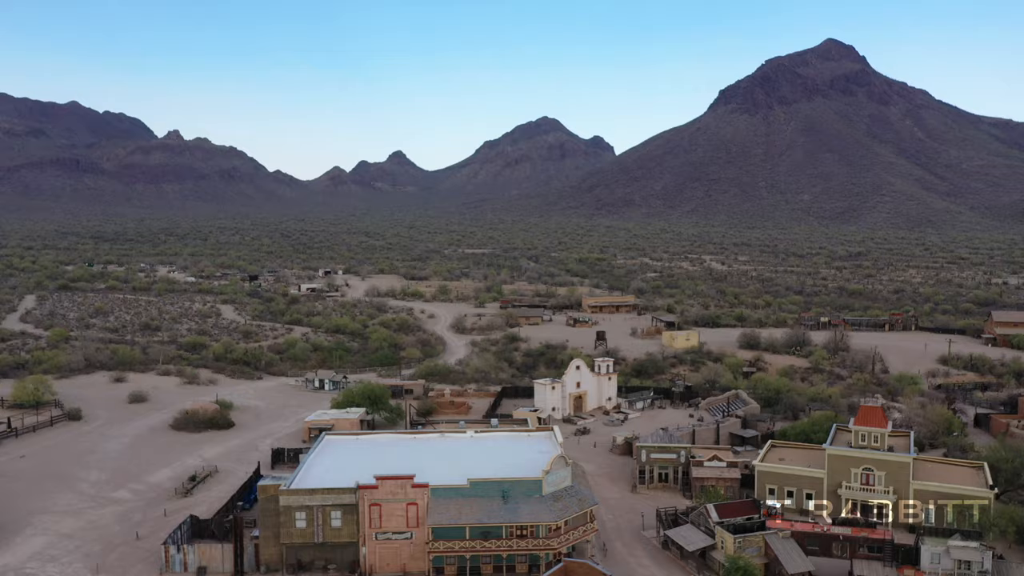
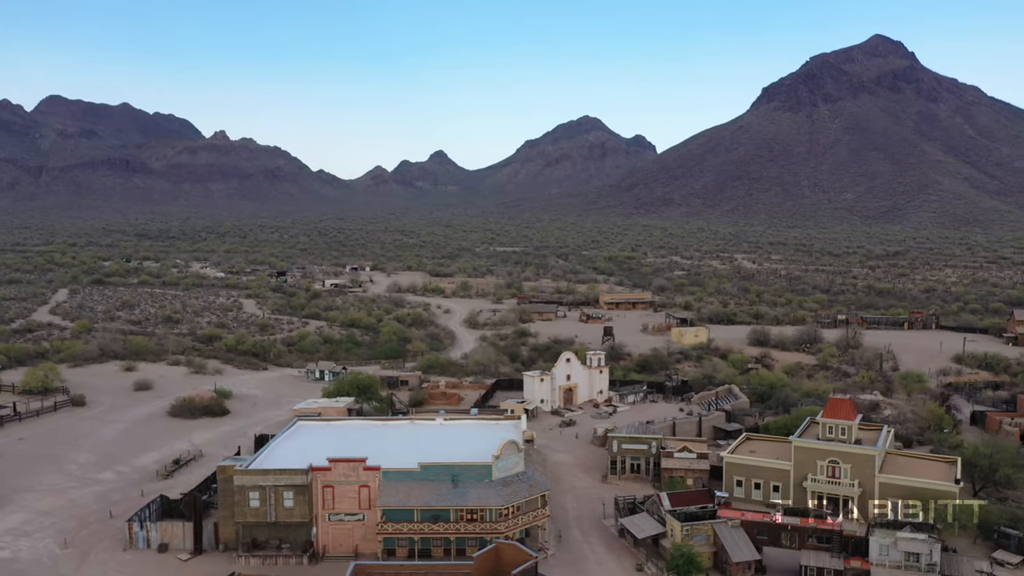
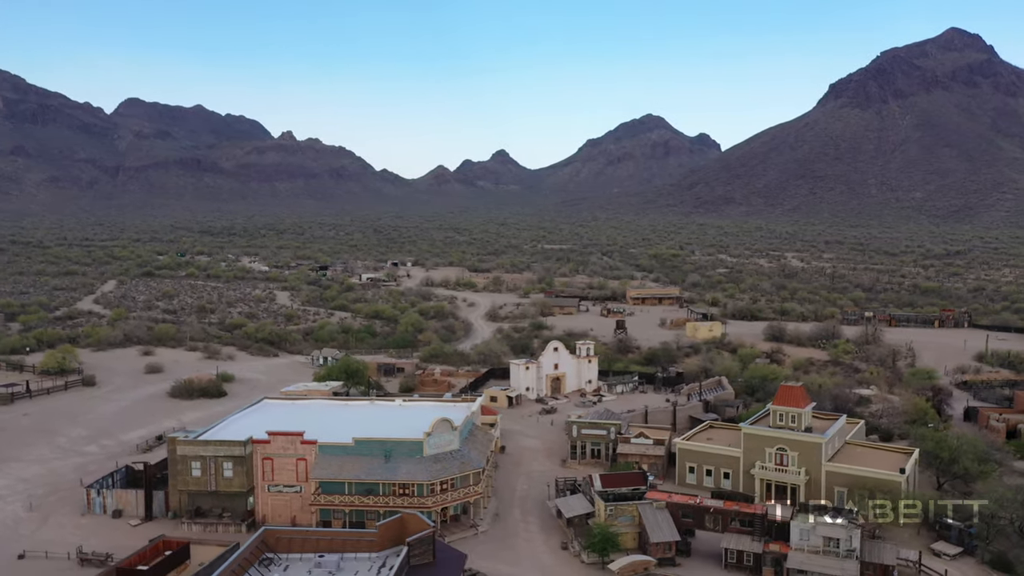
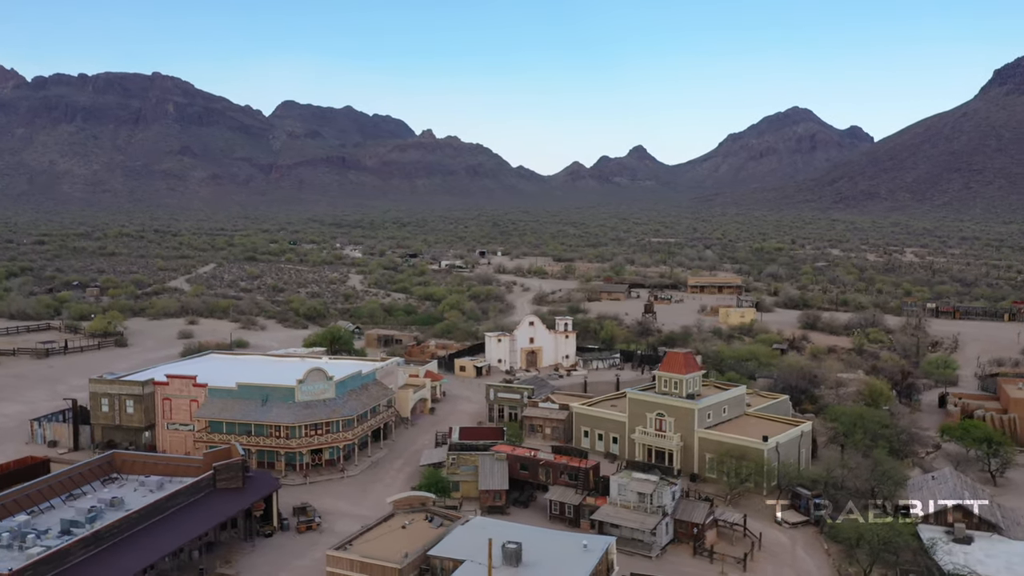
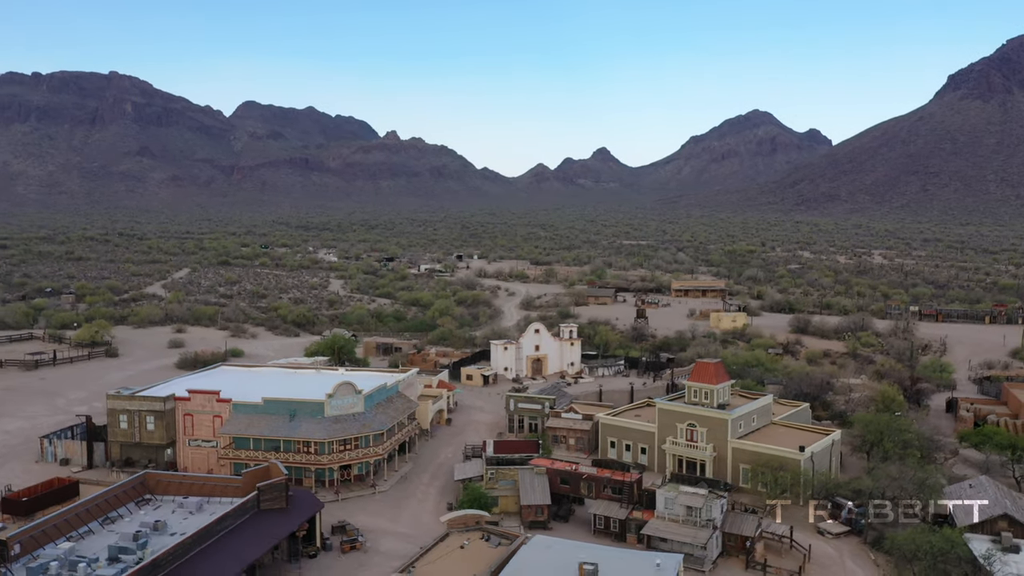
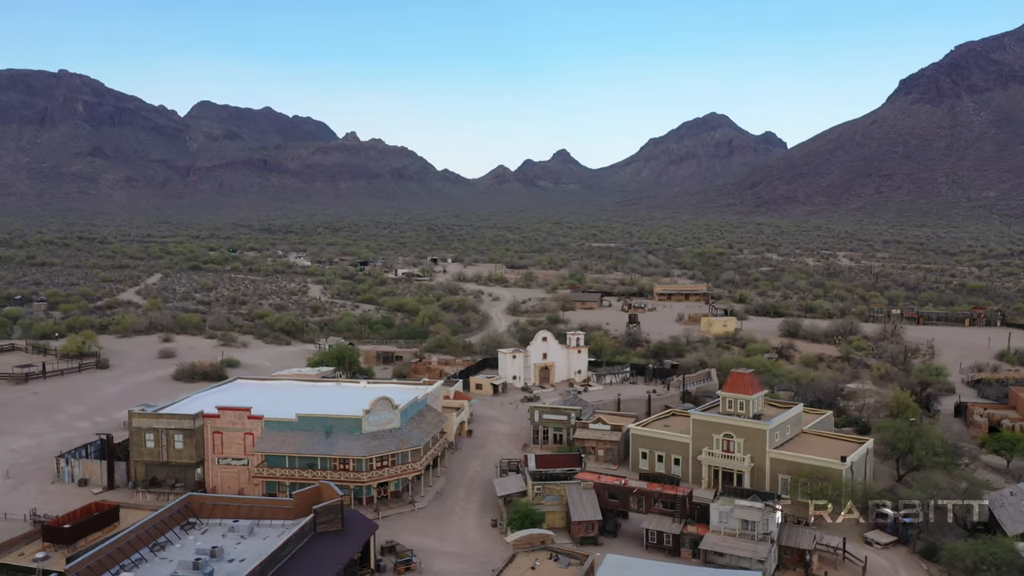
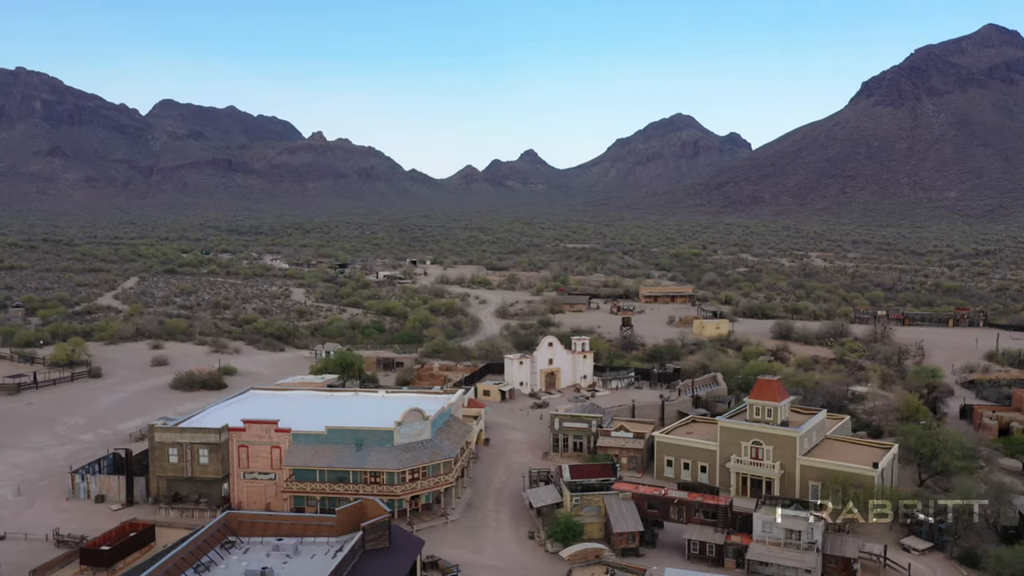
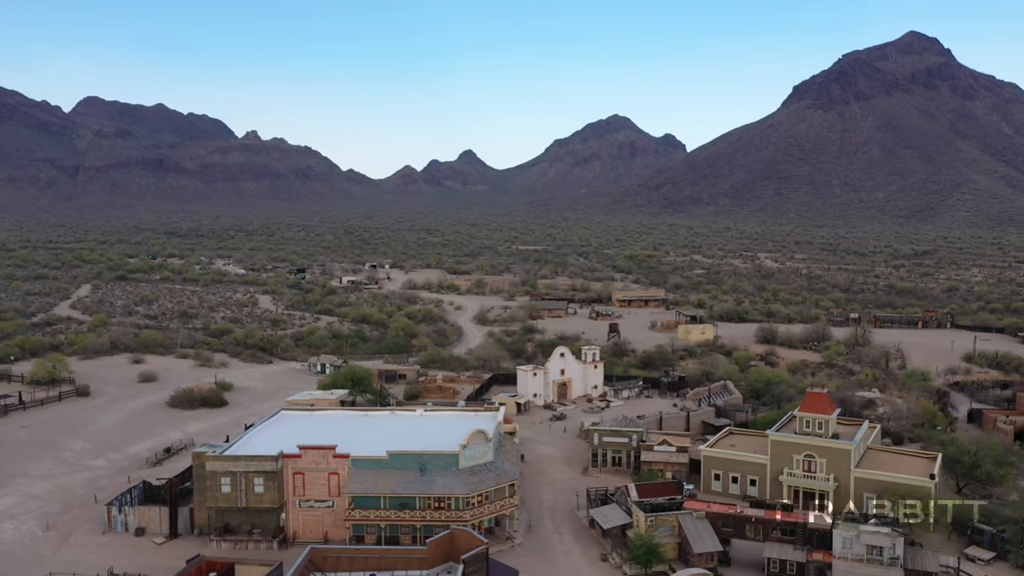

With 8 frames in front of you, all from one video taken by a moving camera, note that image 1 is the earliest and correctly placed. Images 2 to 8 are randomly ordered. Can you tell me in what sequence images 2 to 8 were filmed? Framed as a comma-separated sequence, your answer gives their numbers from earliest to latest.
2, 8, 3, 7, 6, 5, 4
